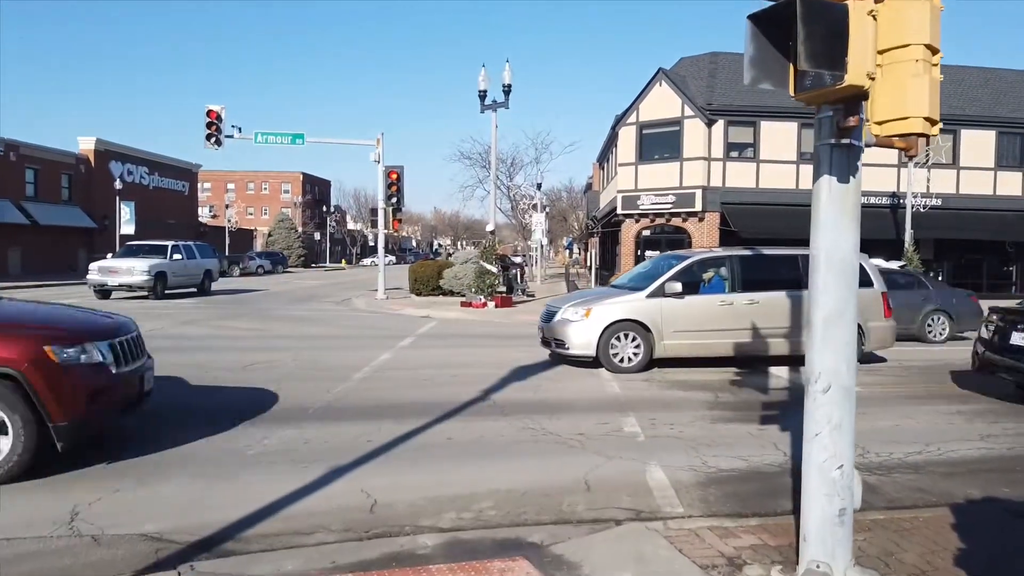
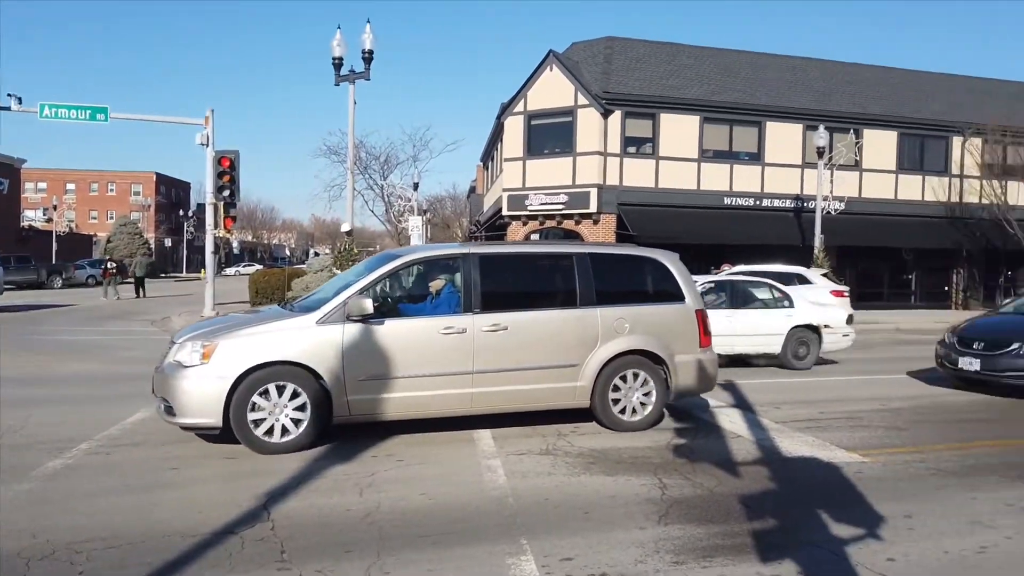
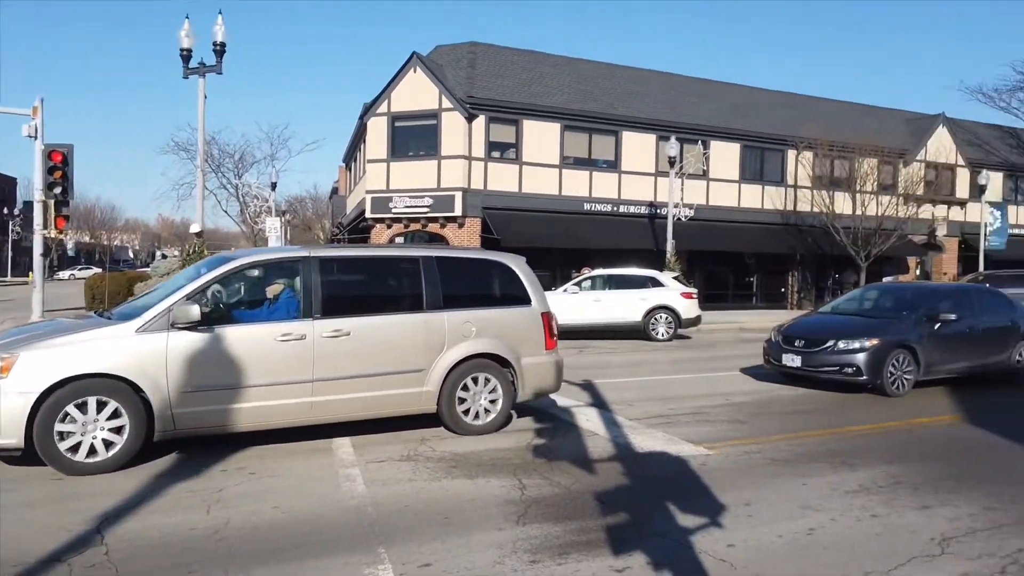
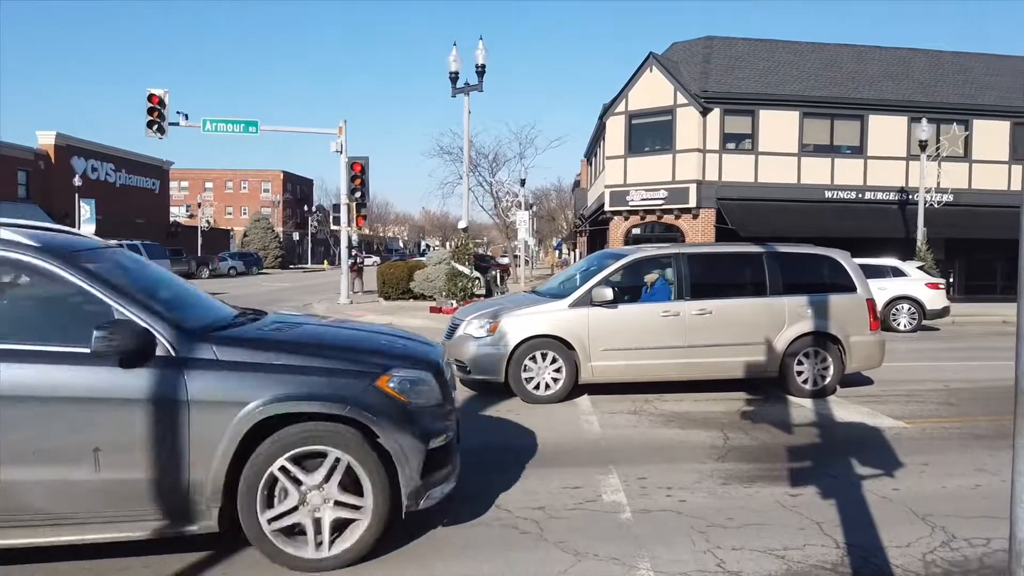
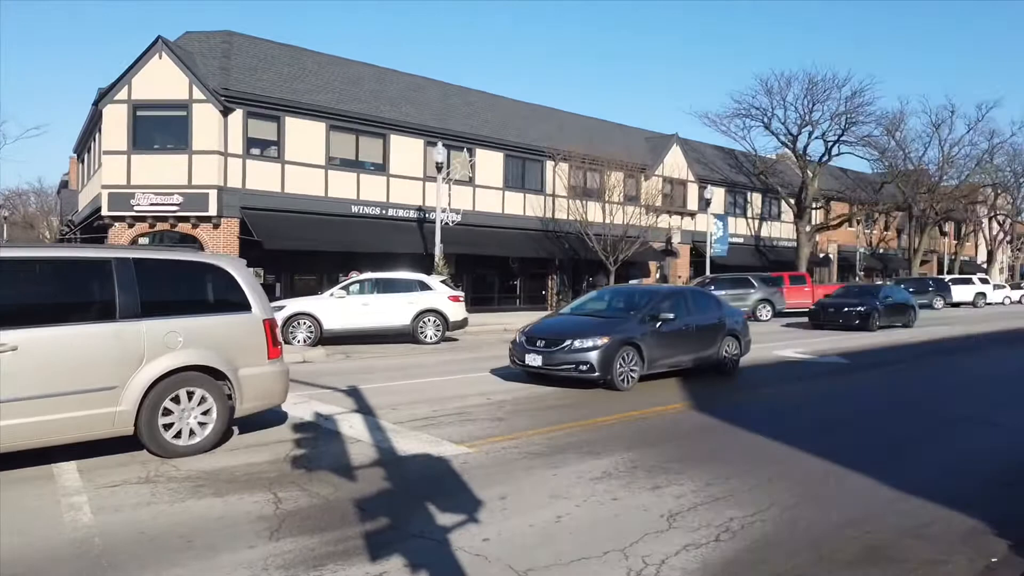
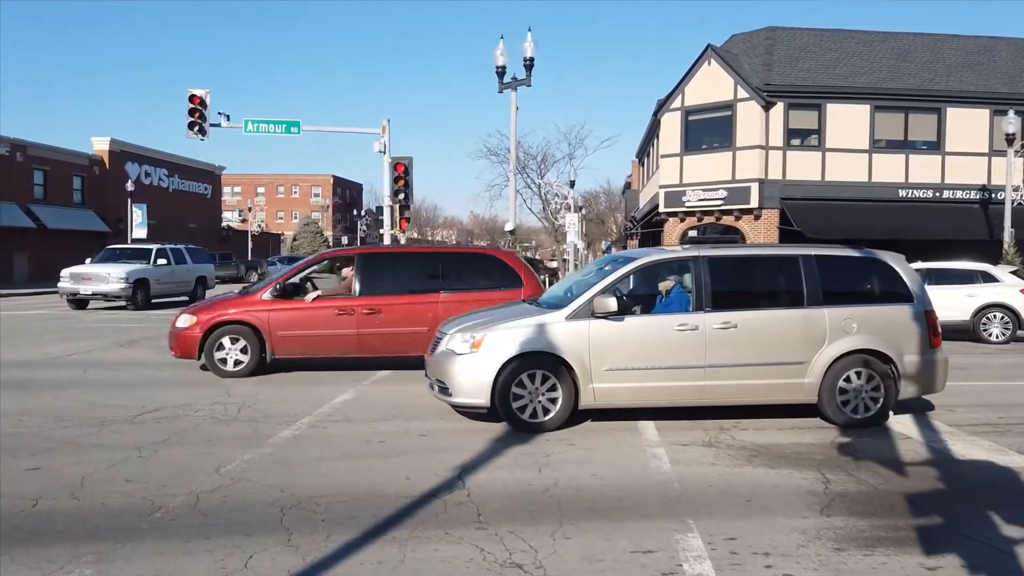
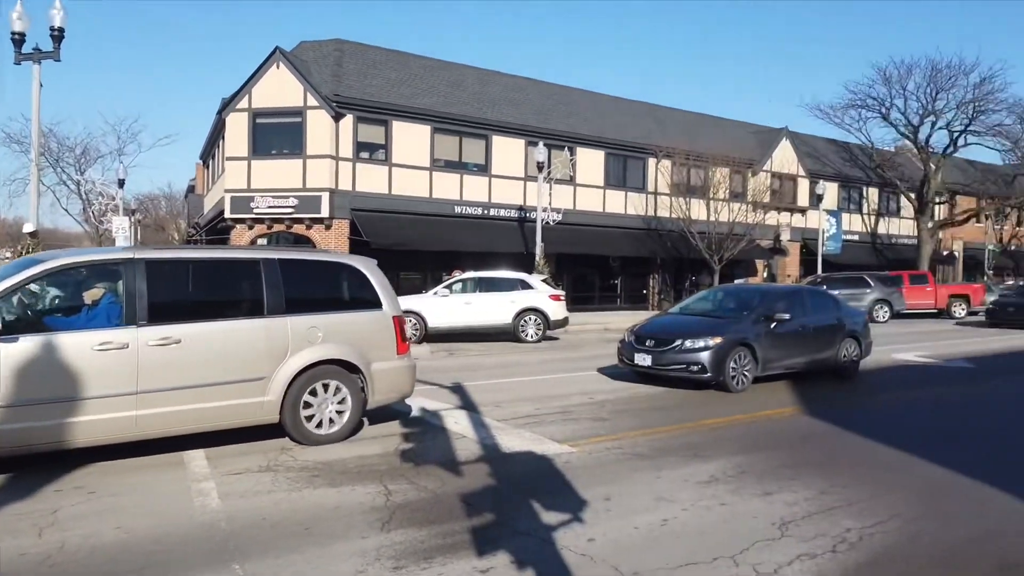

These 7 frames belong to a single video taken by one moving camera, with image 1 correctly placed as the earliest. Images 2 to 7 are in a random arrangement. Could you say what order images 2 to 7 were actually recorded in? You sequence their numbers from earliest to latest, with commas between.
4, 6, 2, 3, 7, 5
